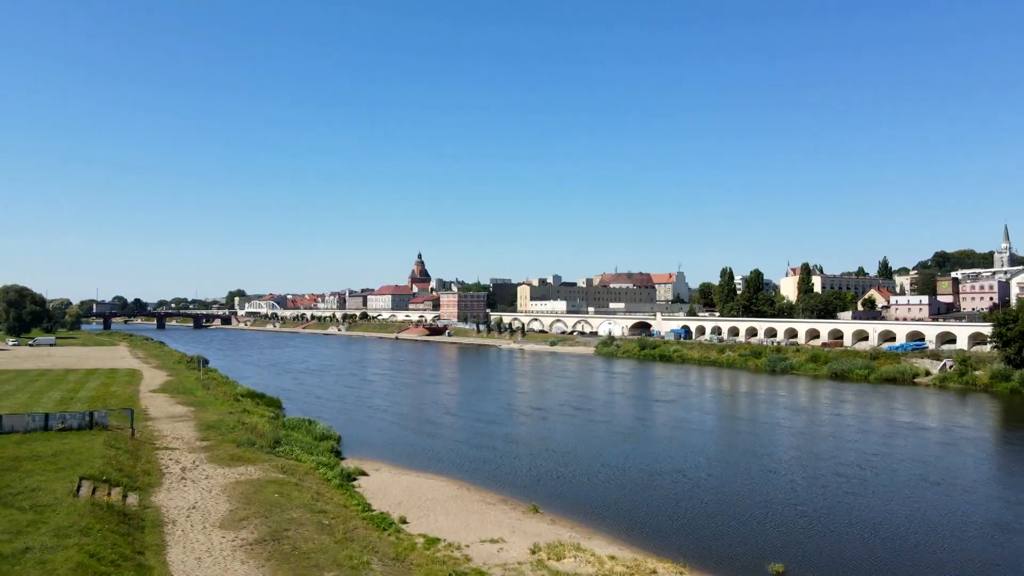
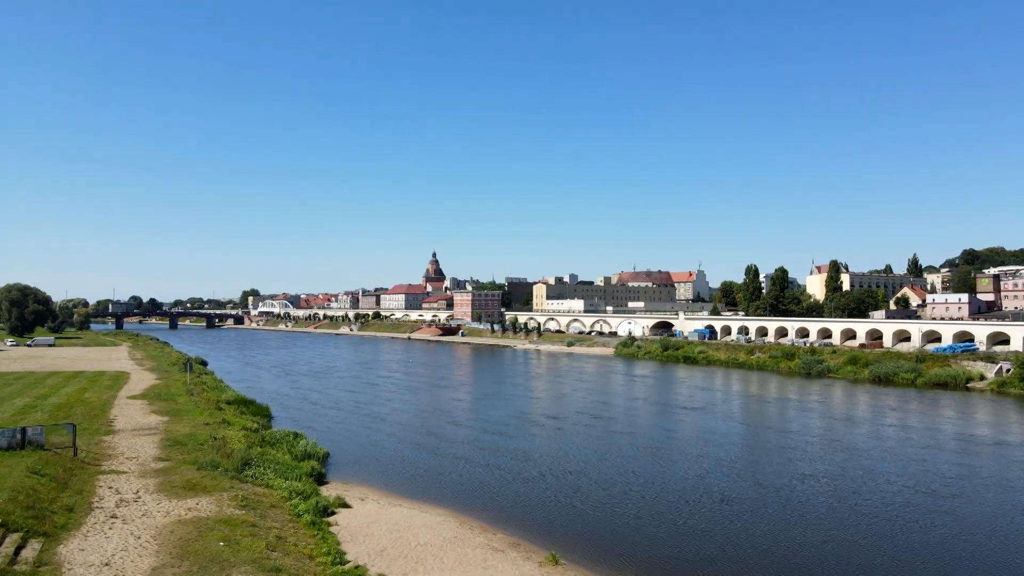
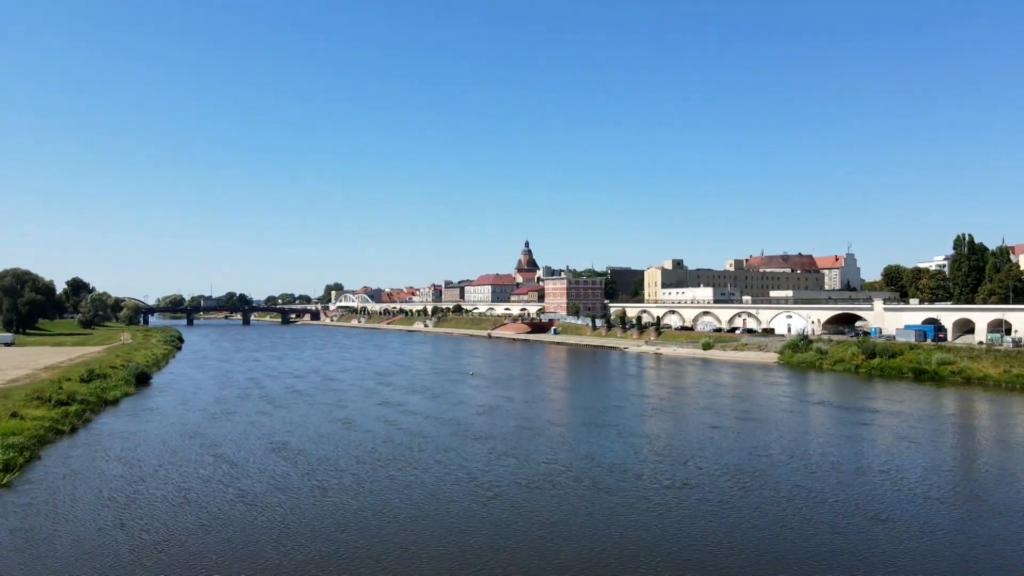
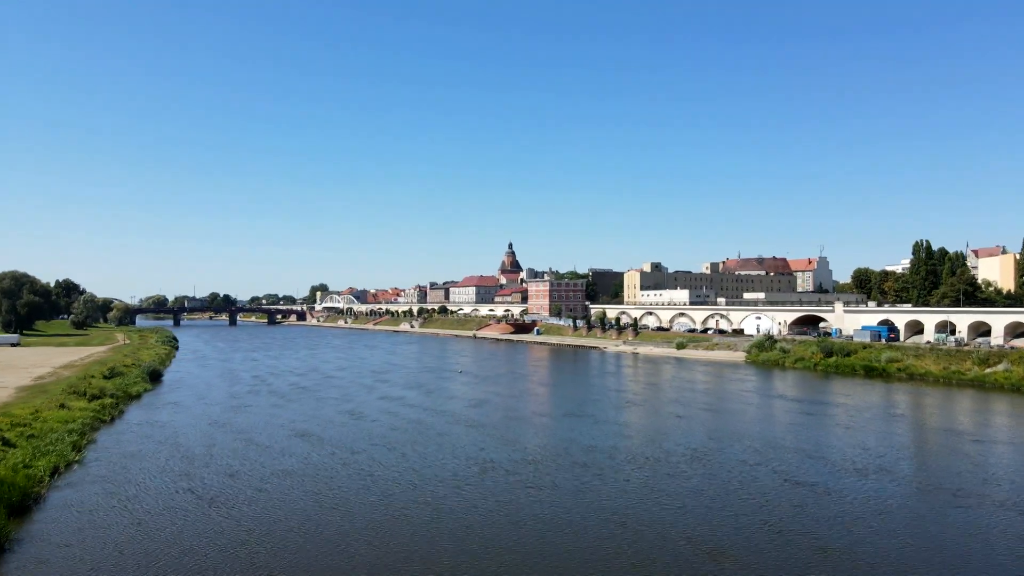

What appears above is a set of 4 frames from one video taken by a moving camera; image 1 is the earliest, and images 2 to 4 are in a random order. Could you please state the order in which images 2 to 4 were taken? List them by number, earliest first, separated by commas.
2, 4, 3
